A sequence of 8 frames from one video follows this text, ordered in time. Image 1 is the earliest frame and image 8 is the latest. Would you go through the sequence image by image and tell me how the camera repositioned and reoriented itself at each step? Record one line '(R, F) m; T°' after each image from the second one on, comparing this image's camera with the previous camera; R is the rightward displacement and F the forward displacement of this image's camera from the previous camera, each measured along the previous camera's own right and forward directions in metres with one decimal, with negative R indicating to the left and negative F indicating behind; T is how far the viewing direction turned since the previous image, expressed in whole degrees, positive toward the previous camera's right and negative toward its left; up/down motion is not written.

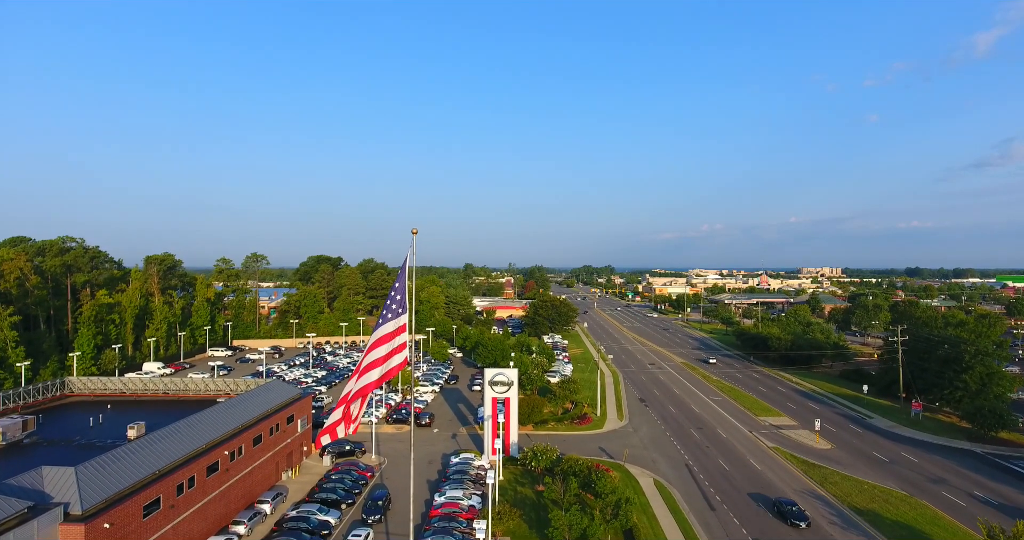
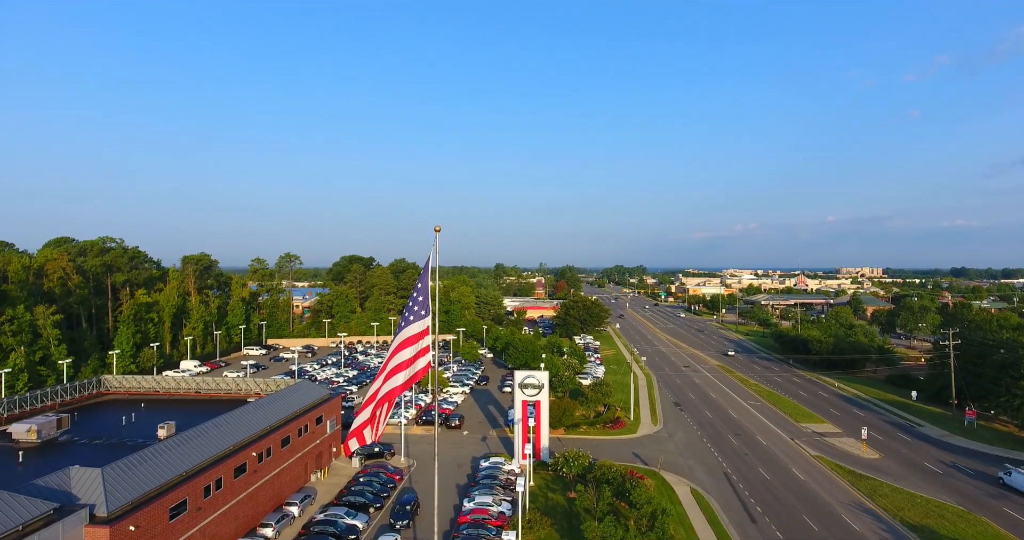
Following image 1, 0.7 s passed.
(0.0, +0.8) m; -3°
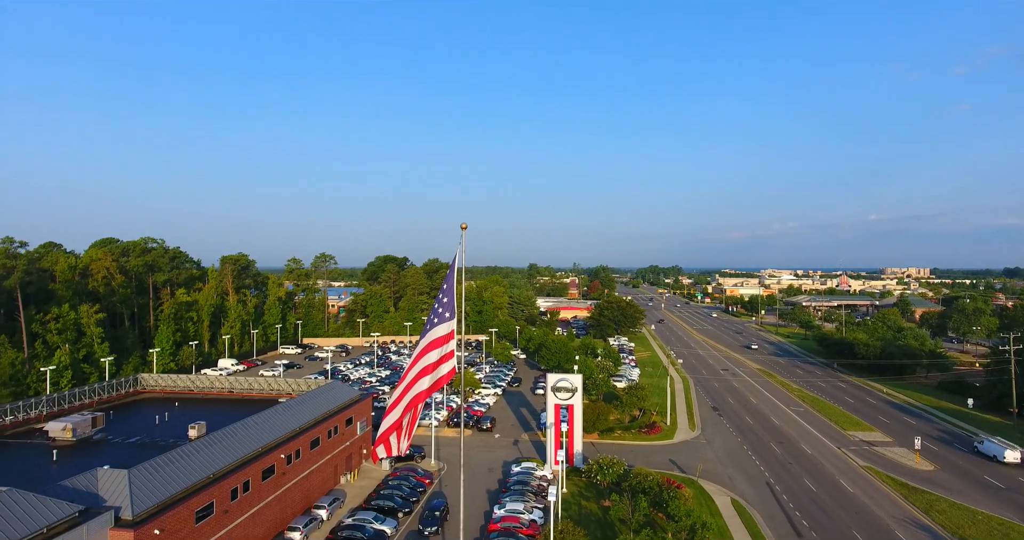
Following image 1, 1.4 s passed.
(+0.1, +0.8) m; -3°
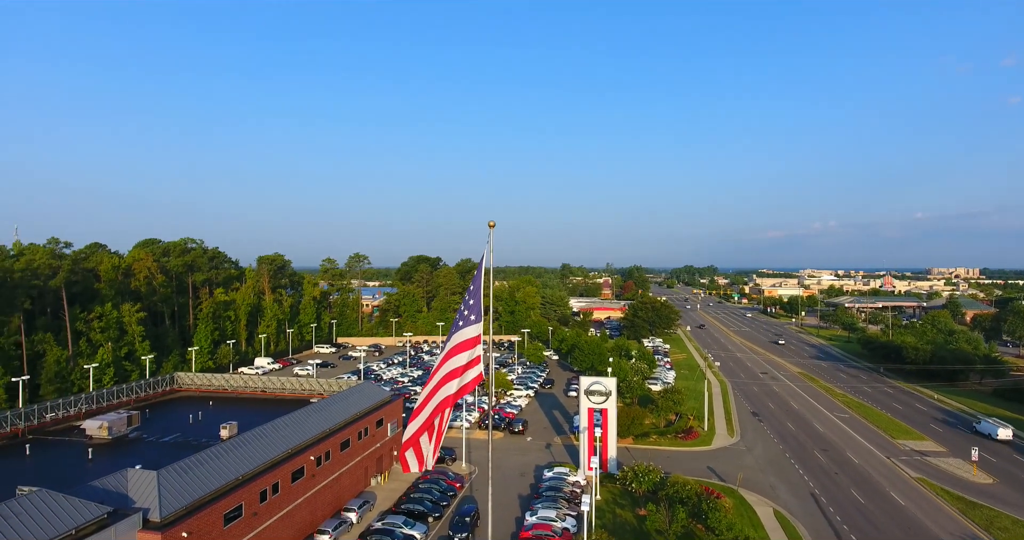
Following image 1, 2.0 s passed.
(0.0, +0.7) m; -3°
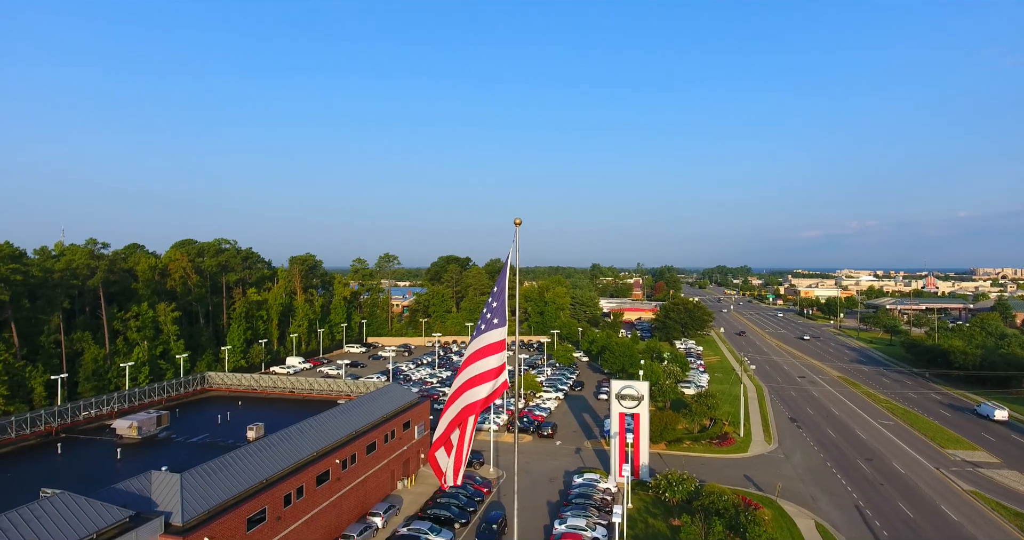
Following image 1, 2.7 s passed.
(0.0, +0.7) m; -3°
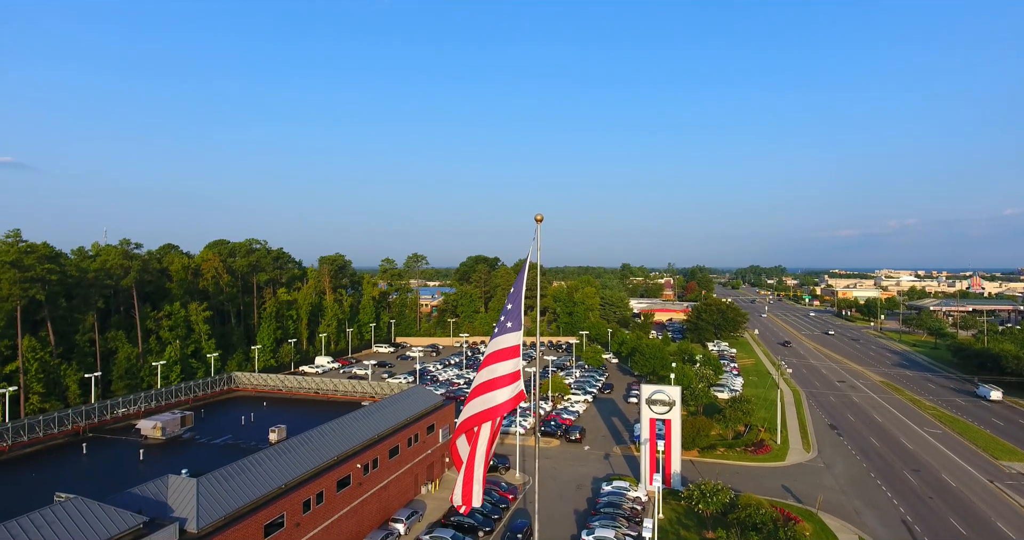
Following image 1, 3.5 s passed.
(+0.1, +0.7) m; -3°
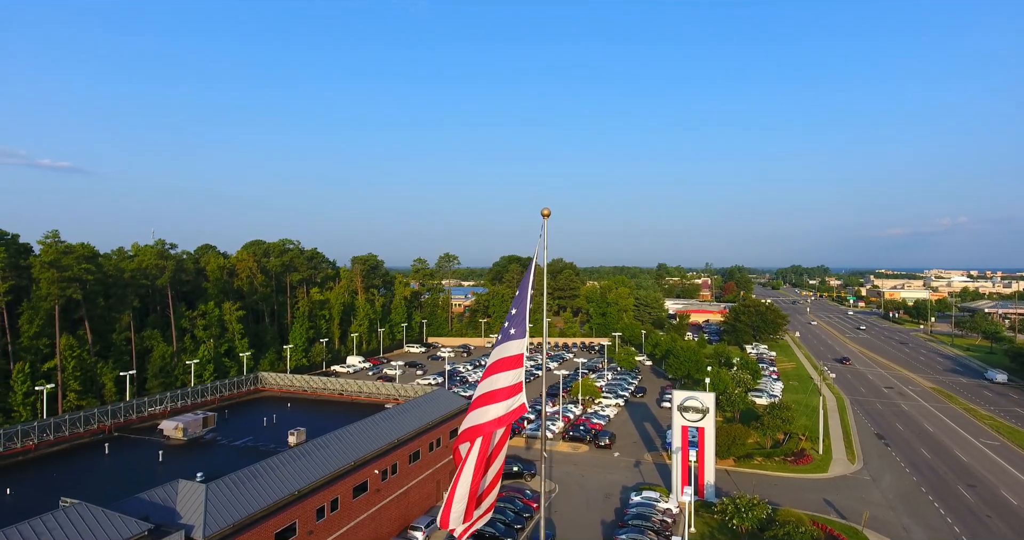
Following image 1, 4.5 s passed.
(+0.4, +0.8) m; -4°
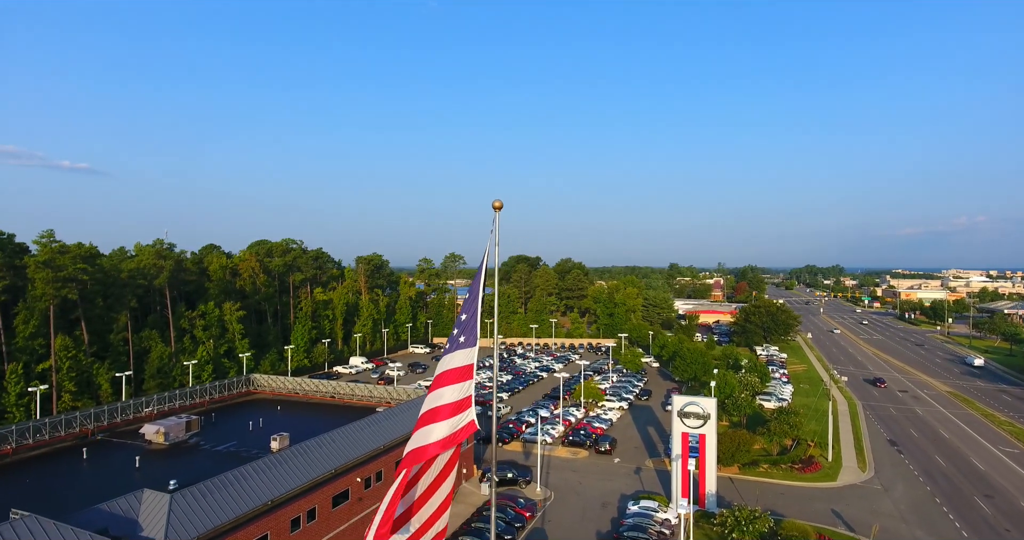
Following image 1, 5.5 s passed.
(+0.7, +0.7) m; -1°
